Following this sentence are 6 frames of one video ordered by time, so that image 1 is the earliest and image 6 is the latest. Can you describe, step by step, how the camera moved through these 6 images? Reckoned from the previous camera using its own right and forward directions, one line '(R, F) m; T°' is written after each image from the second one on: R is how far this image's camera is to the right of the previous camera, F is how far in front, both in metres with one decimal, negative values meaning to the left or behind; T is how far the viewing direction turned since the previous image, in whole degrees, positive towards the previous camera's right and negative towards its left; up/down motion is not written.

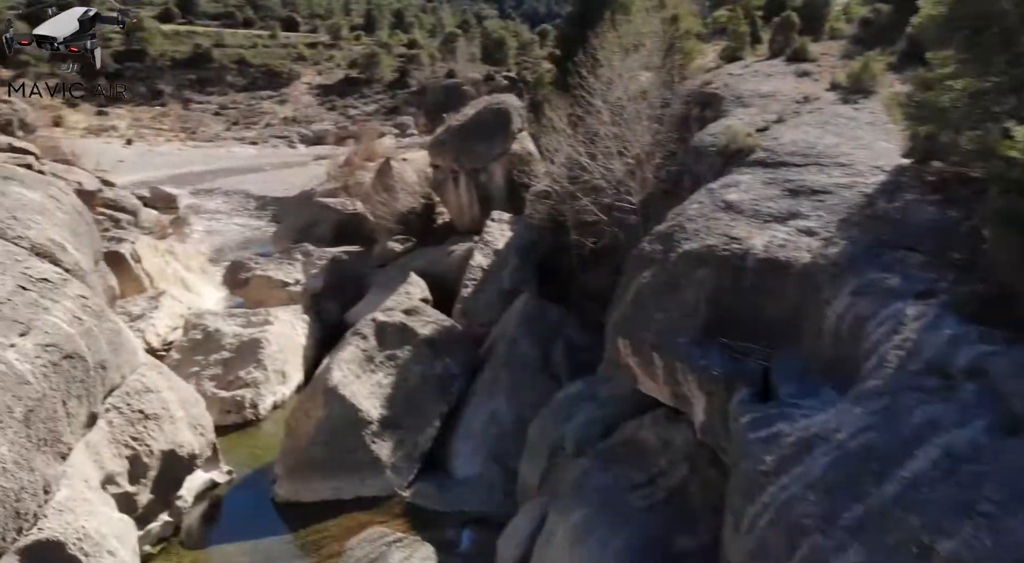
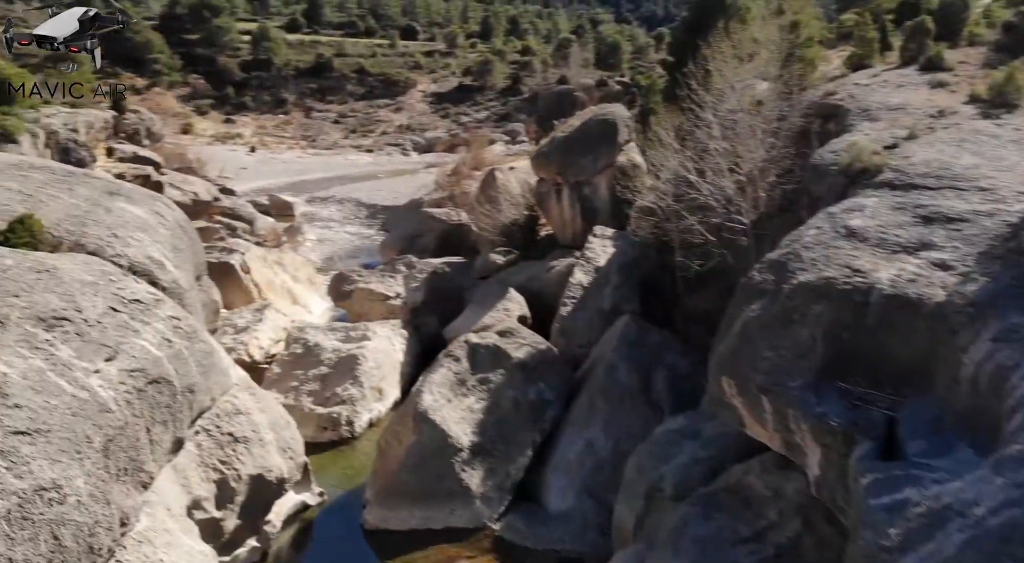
(+0.1, +0.4) m; -7°
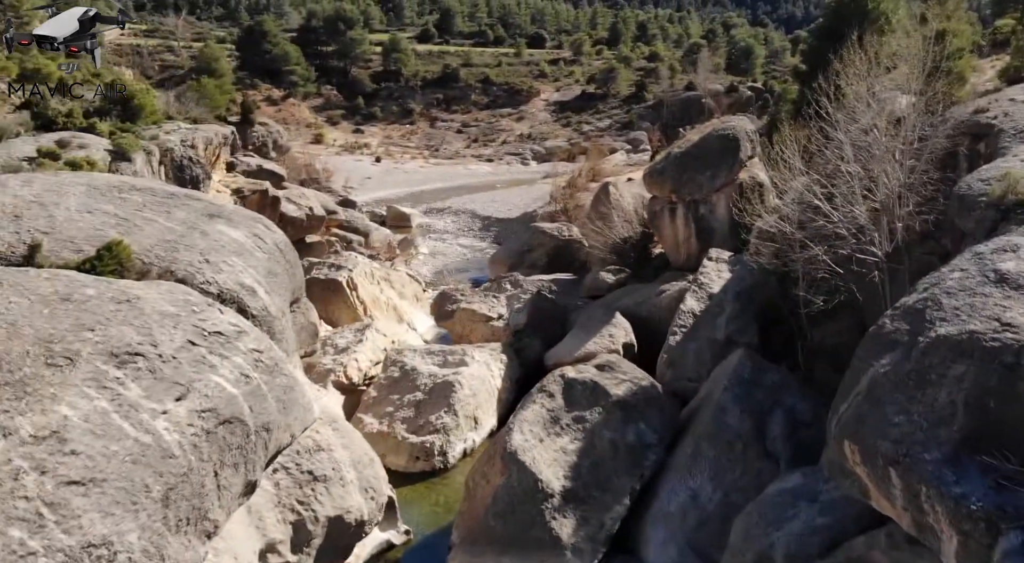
(+0.2, +0.6) m; -8°
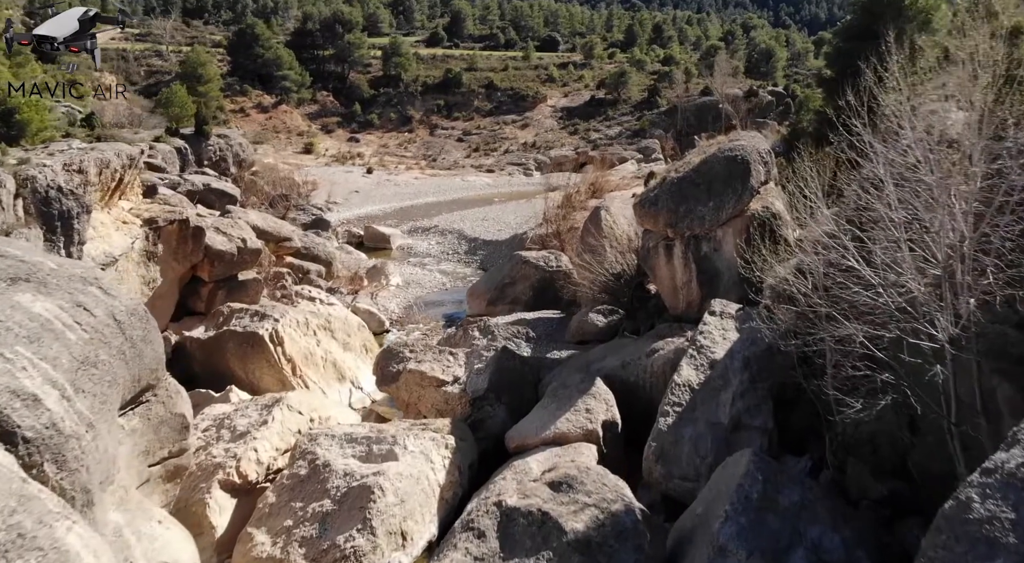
(+0.8, +2.6) m; -1°
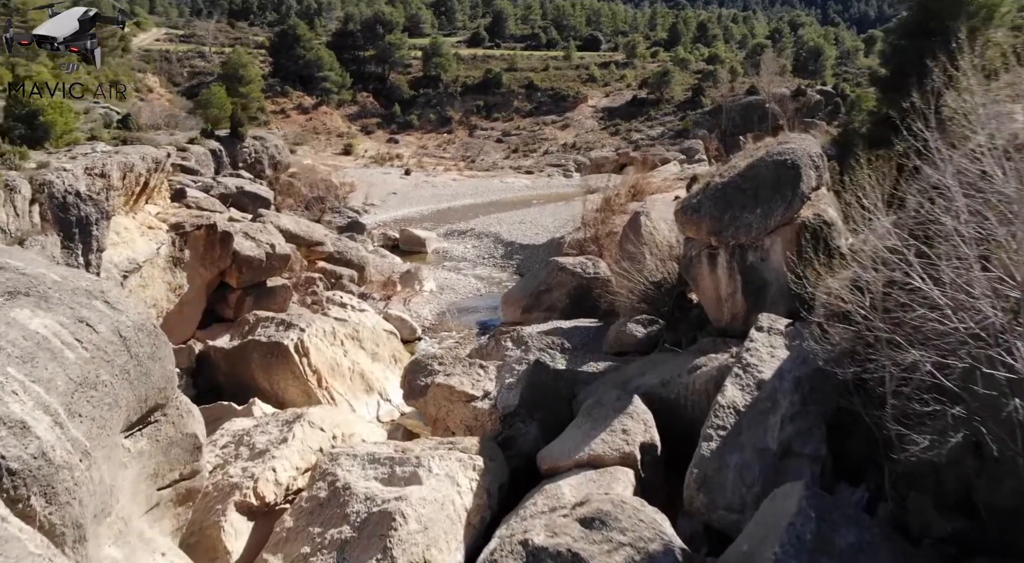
(+0.1, +0.5) m; -3°
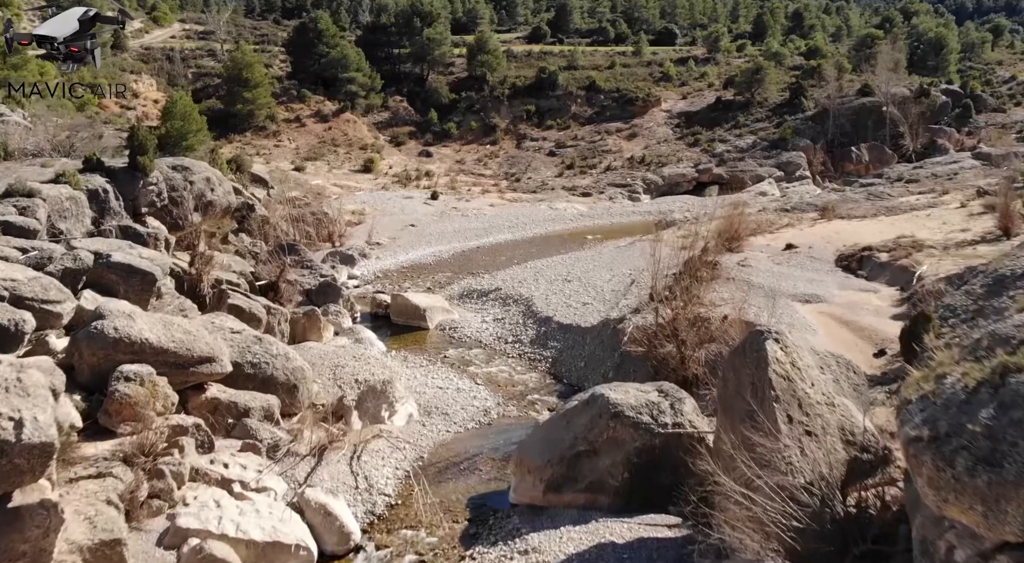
(+0.5, +7.1) m; -4°
